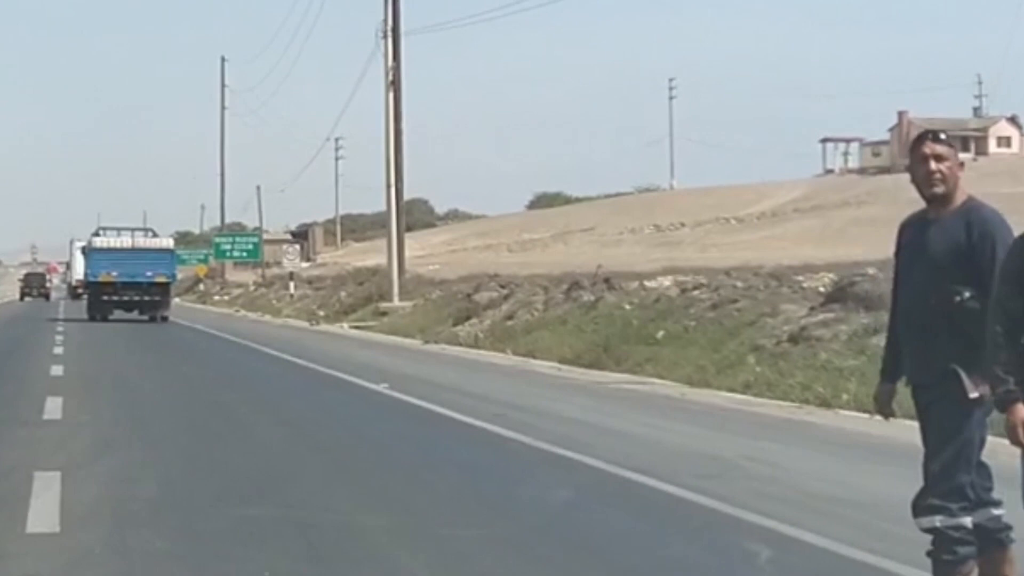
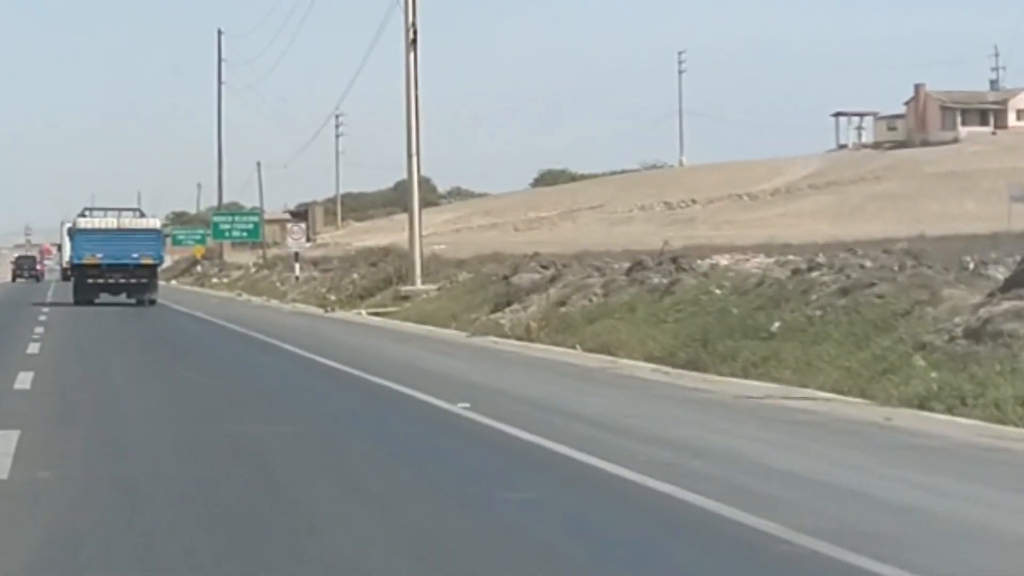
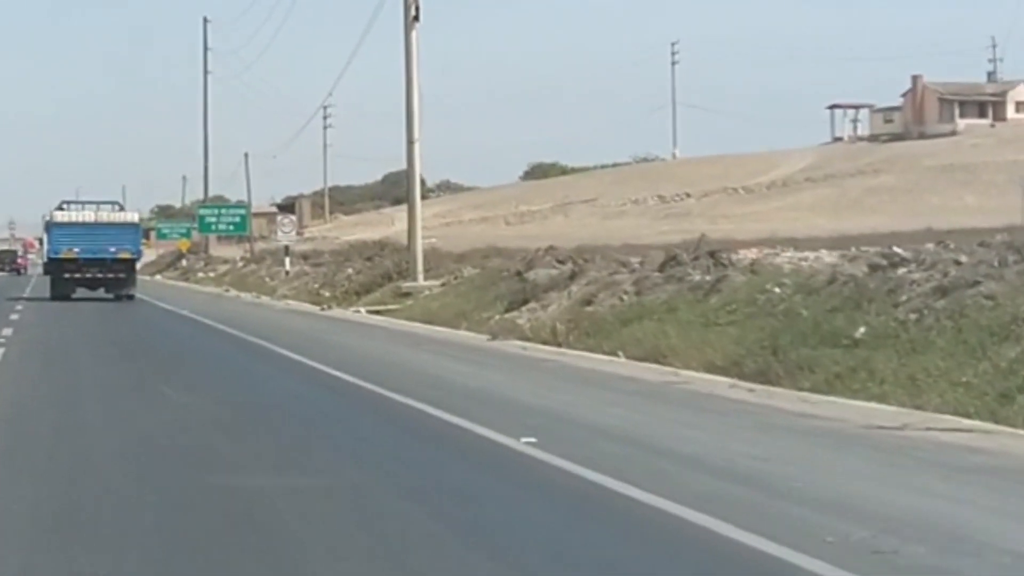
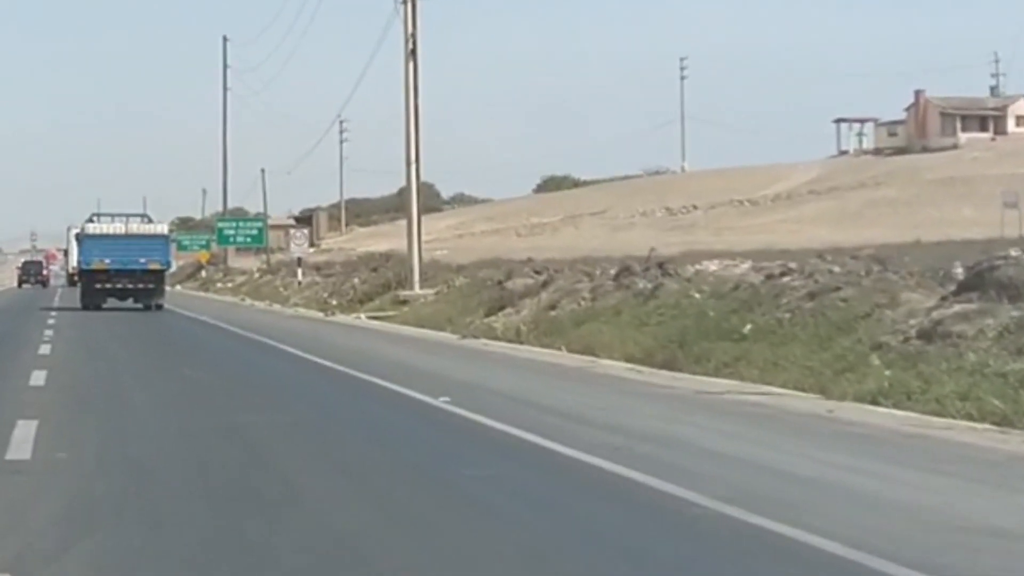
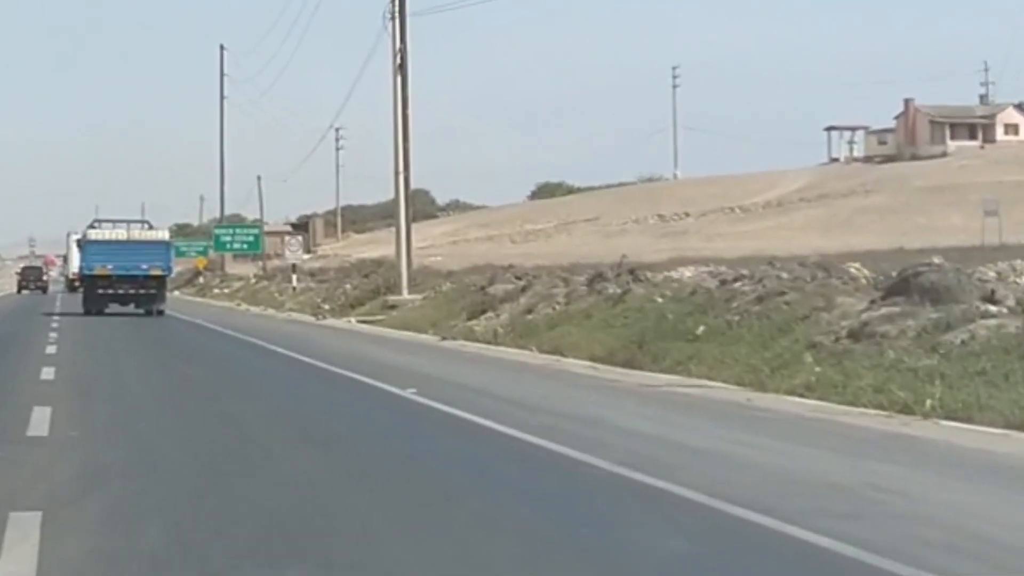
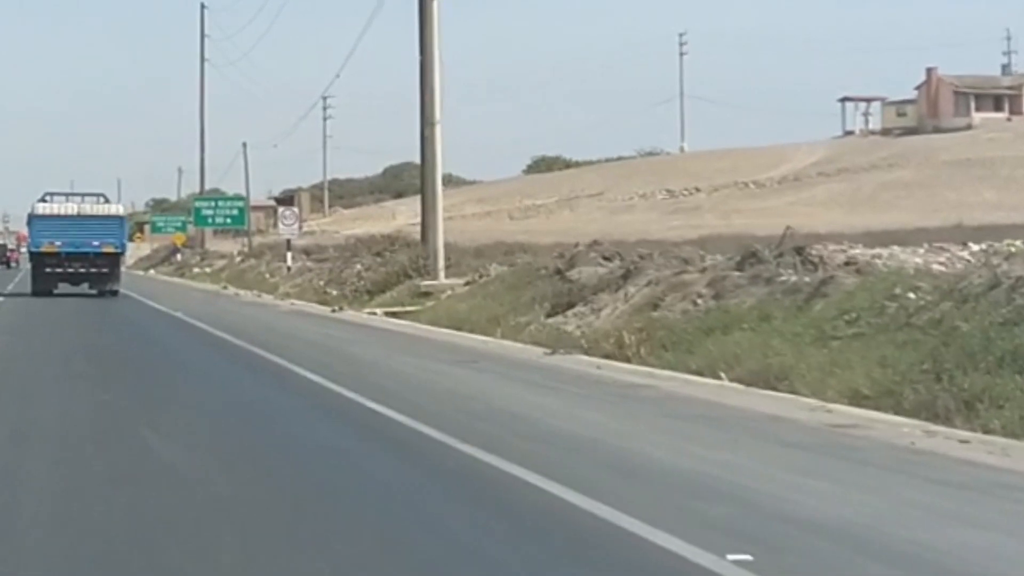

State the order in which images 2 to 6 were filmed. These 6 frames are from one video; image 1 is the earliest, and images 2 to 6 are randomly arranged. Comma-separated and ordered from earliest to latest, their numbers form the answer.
5, 4, 2, 3, 6
